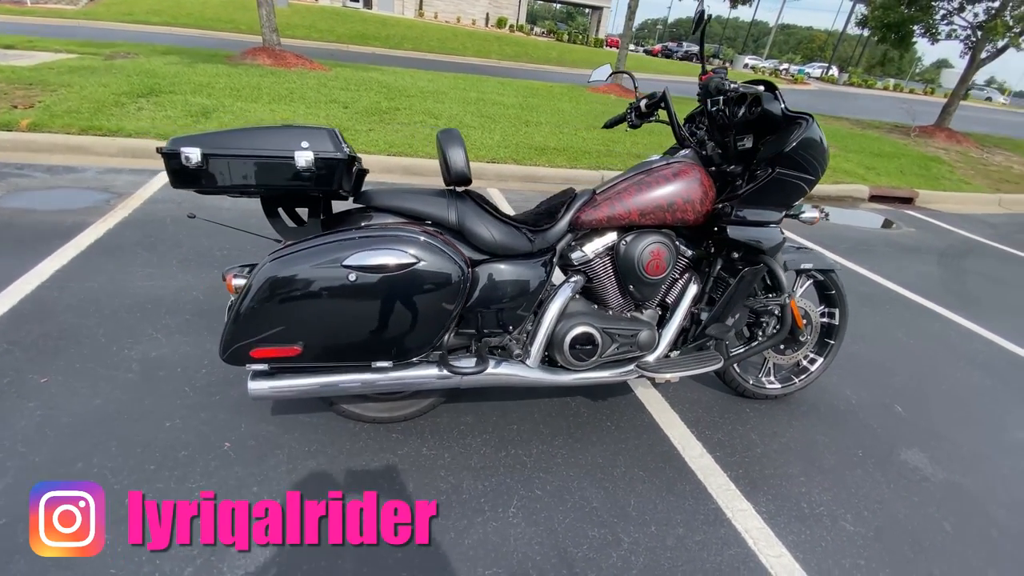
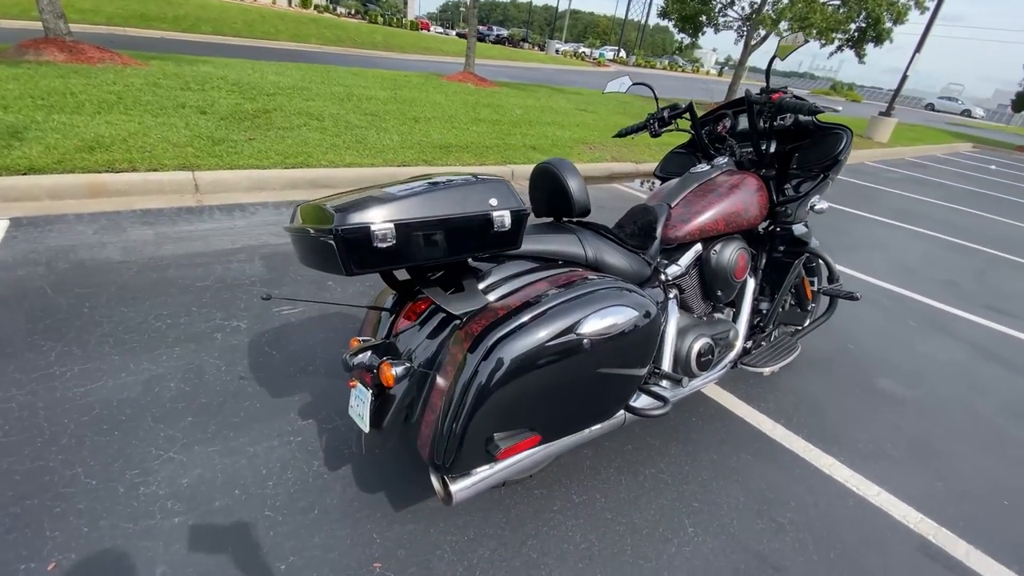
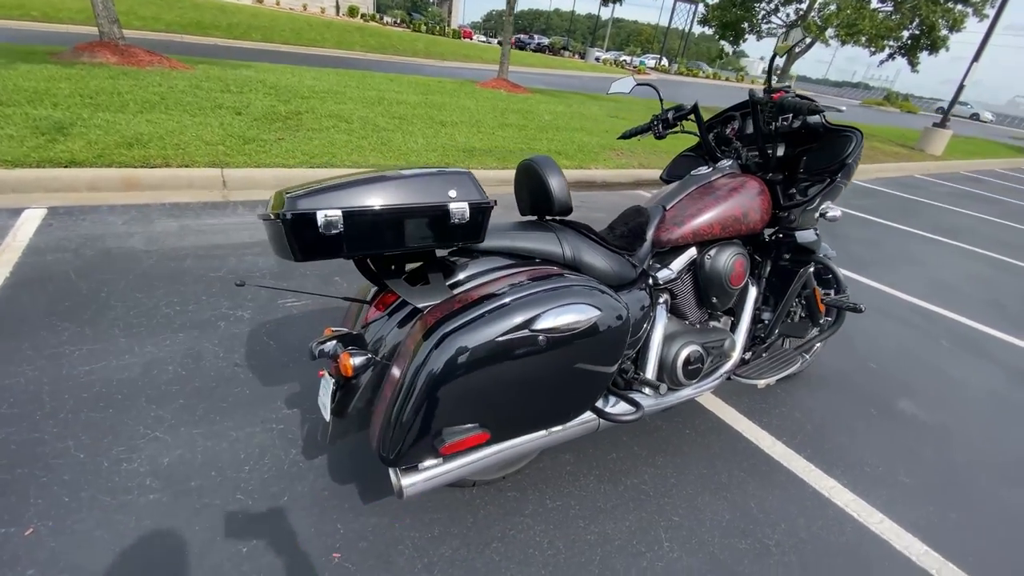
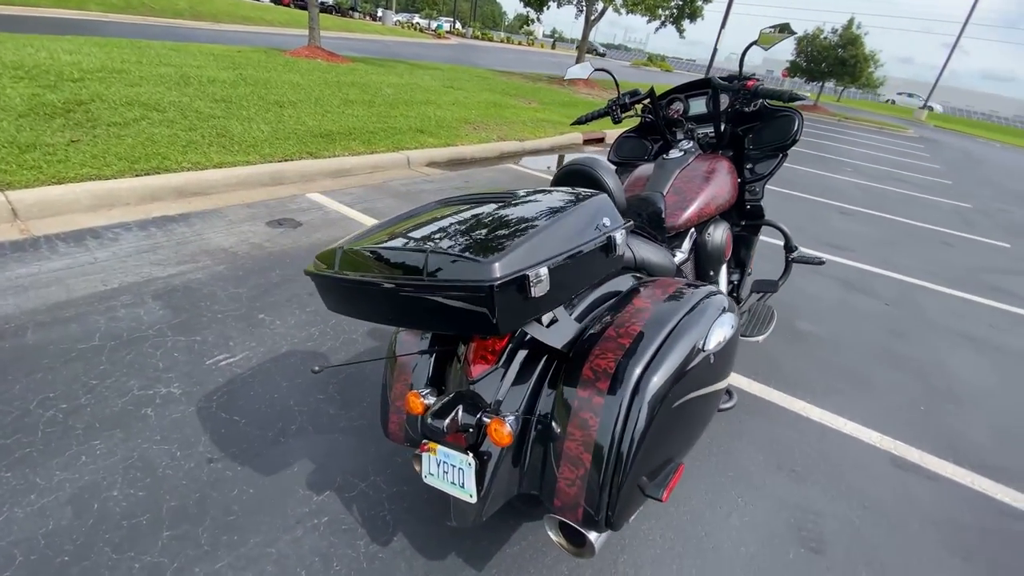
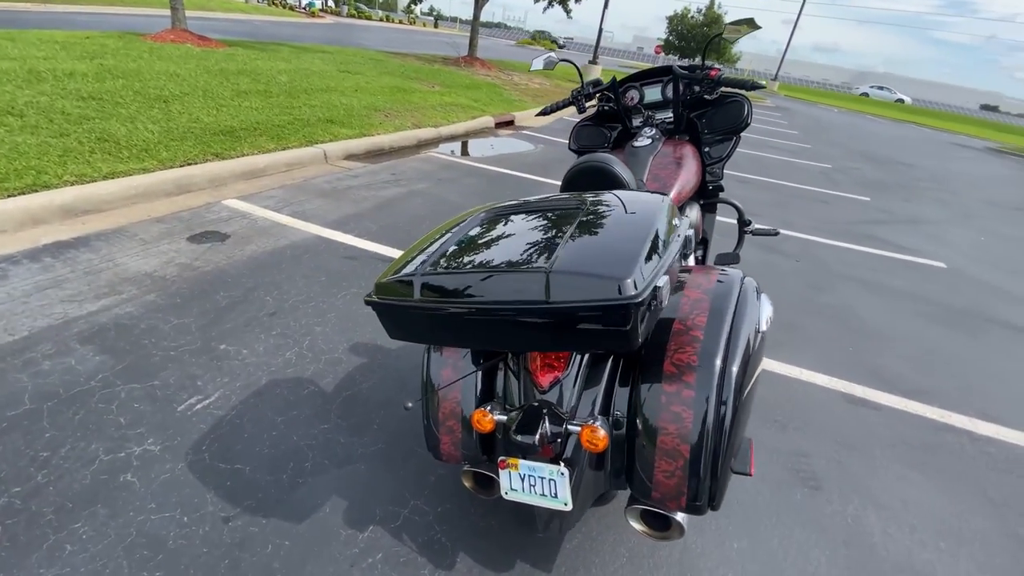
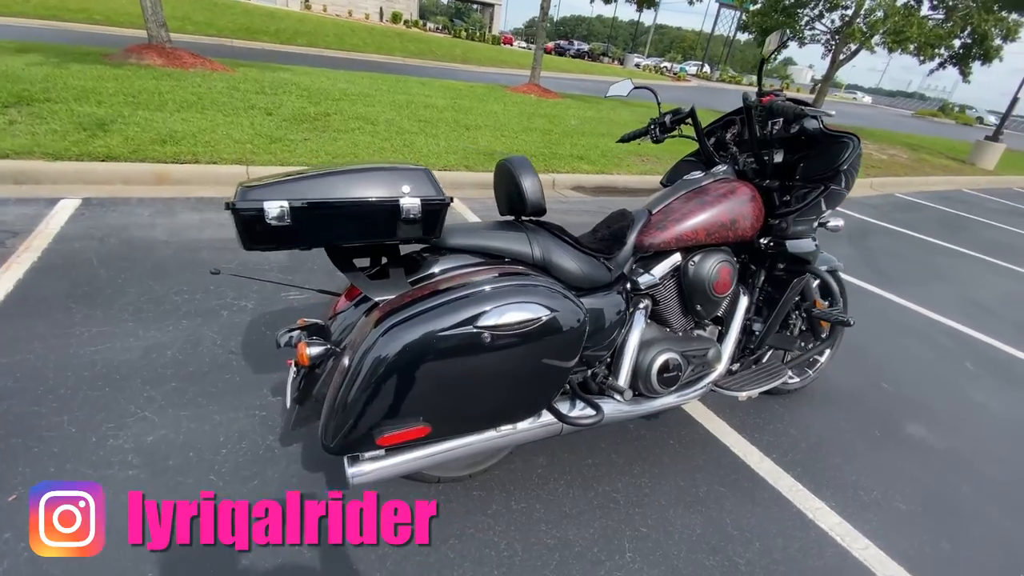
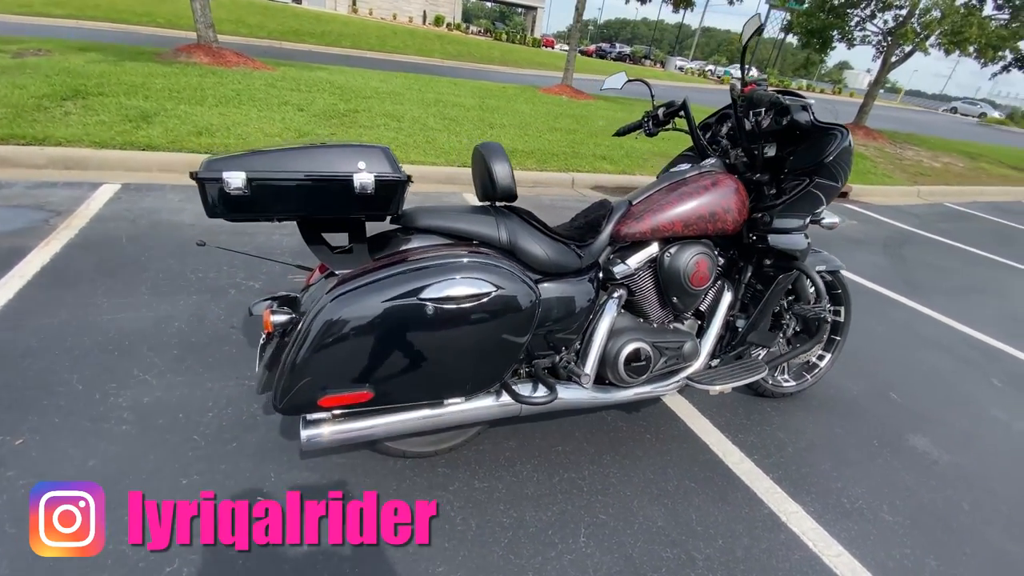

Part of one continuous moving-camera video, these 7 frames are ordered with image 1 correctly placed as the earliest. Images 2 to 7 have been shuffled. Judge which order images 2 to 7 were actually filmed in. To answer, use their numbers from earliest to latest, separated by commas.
7, 6, 3, 2, 4, 5
